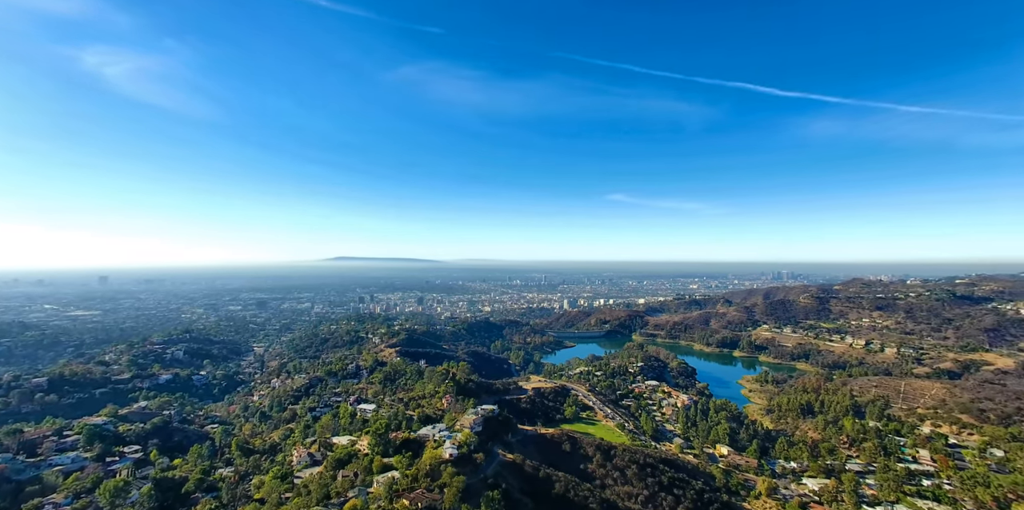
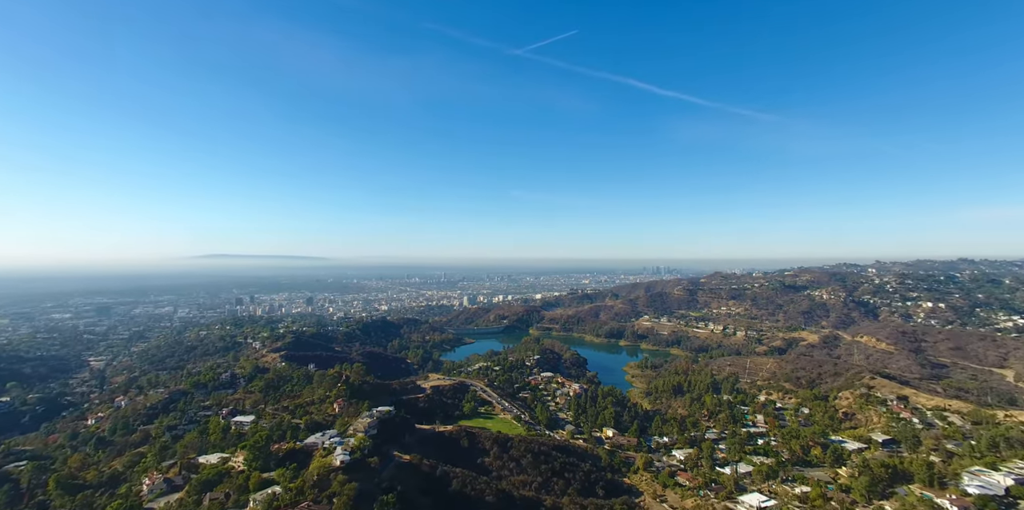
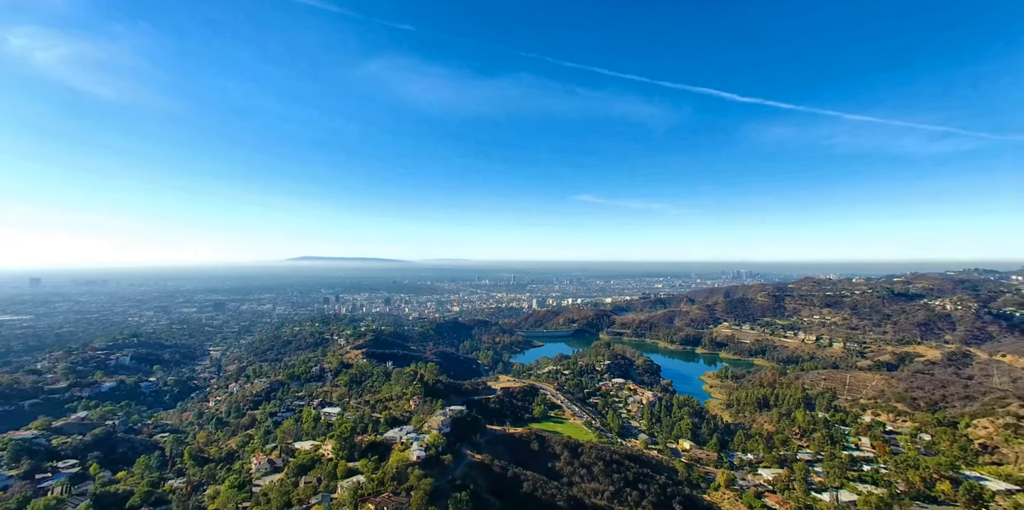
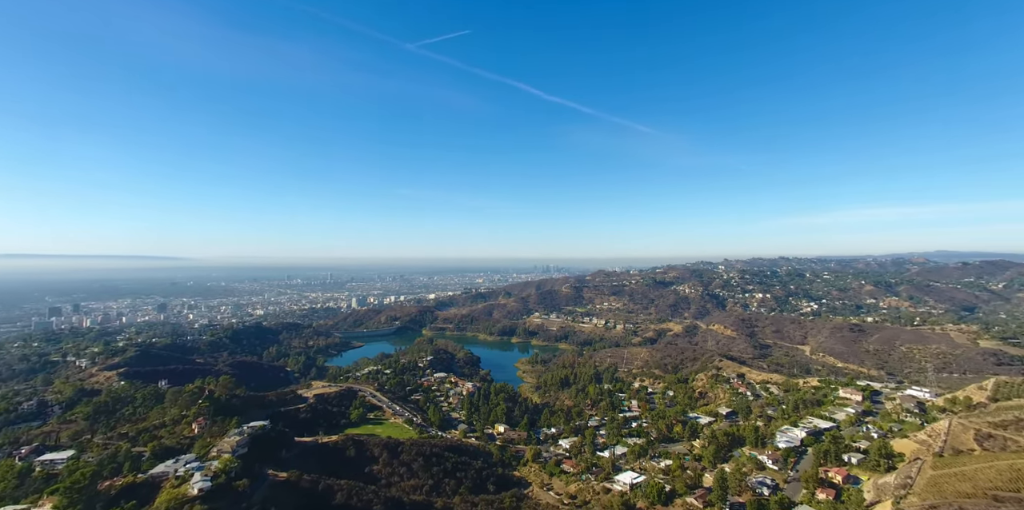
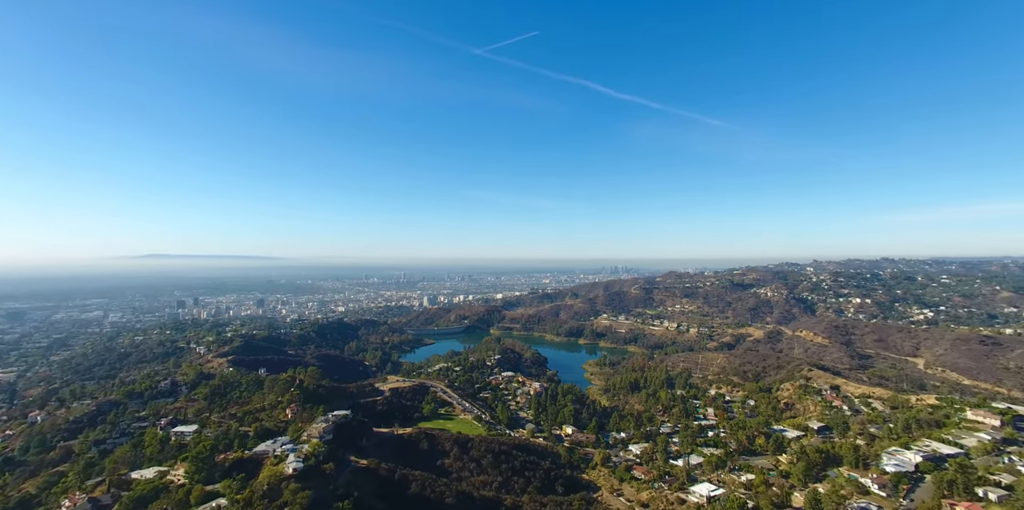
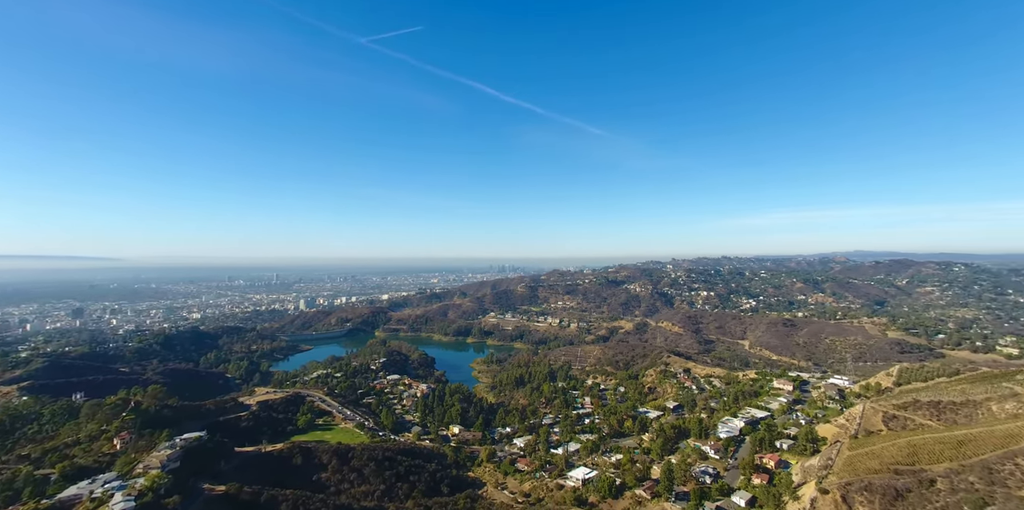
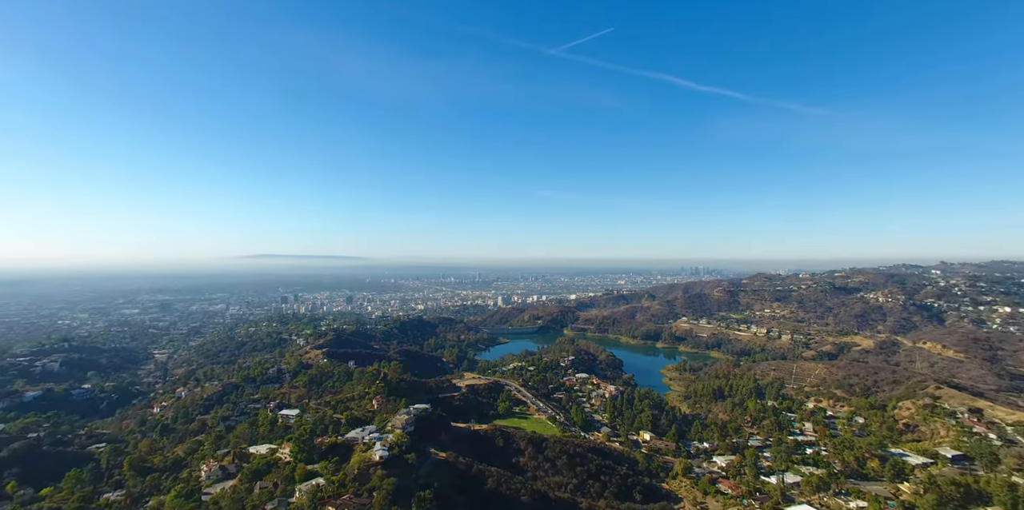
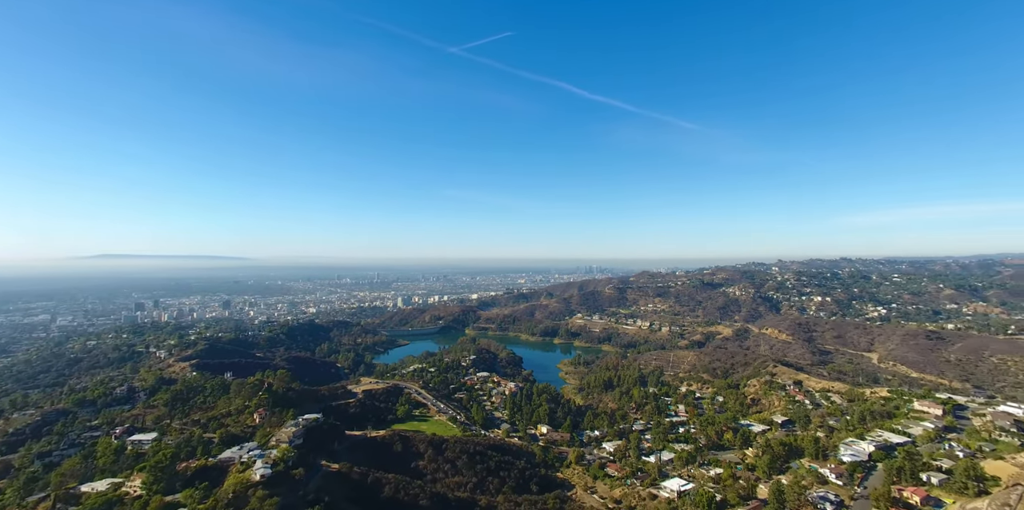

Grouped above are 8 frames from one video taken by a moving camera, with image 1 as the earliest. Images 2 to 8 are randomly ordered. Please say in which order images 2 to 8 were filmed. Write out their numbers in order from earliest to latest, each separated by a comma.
3, 7, 2, 5, 8, 4, 6
